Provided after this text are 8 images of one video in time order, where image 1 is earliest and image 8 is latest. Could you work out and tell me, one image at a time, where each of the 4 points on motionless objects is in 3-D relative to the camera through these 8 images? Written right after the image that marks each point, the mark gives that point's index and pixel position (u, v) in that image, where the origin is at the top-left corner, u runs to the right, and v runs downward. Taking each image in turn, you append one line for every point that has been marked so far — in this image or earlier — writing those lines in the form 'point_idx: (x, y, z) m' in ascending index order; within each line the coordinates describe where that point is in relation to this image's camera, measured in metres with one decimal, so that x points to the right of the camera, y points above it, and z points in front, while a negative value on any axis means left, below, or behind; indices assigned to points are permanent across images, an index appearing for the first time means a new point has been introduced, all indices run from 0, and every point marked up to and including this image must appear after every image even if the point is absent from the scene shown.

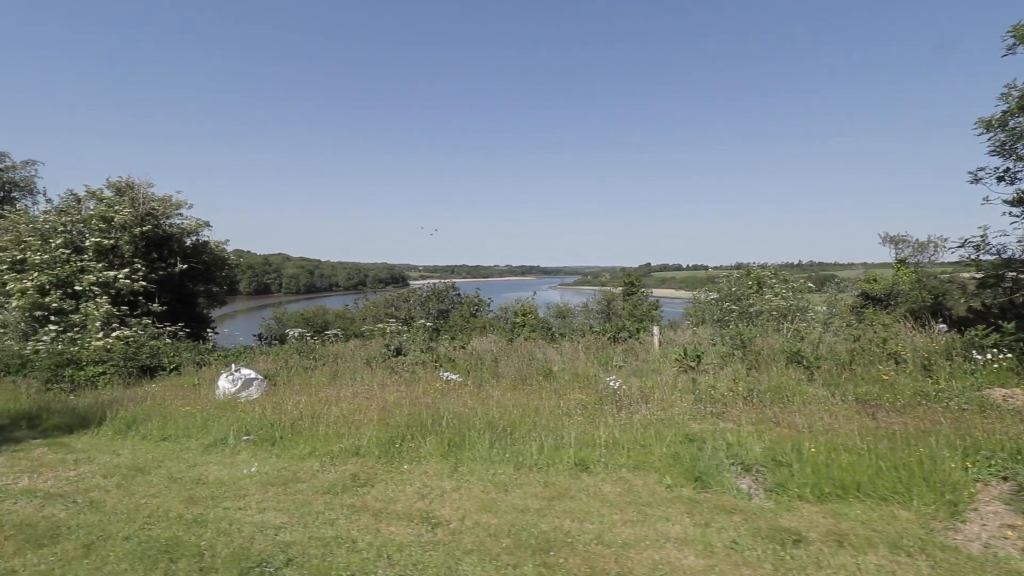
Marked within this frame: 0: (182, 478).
0: (-3.1, -1.8, +4.8) m
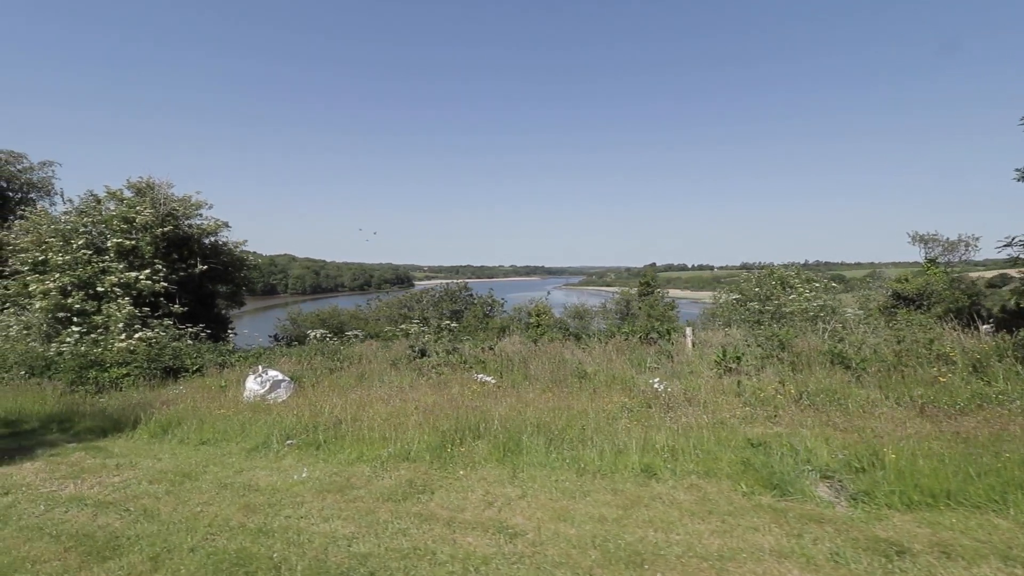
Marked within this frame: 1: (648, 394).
0: (-2.6, -1.8, +4.7) m
1: (+1.9, -1.5, +6.9) m
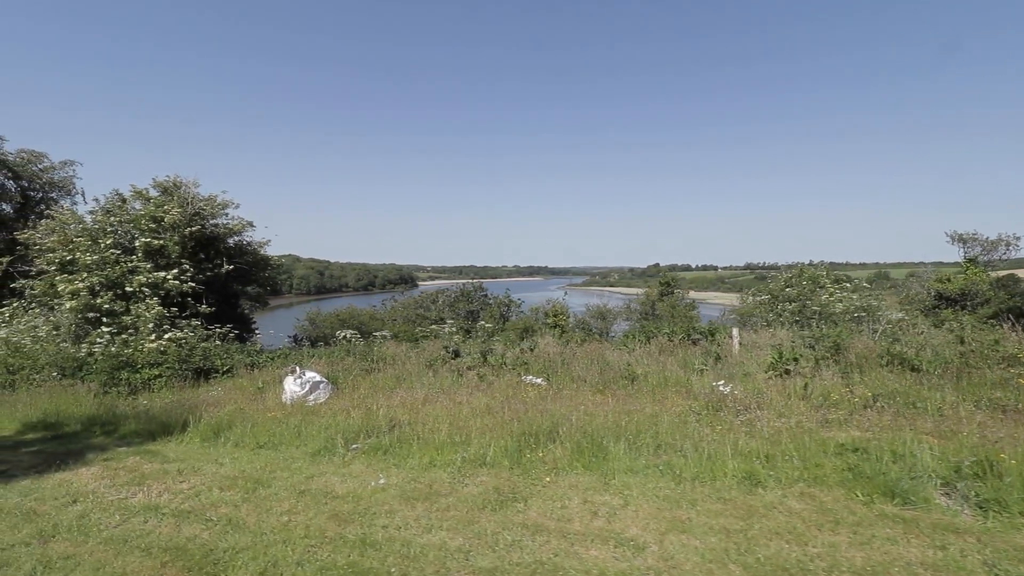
0: (-1.8, -1.8, +4.5) m
1: (+2.6, -1.4, +6.7) m
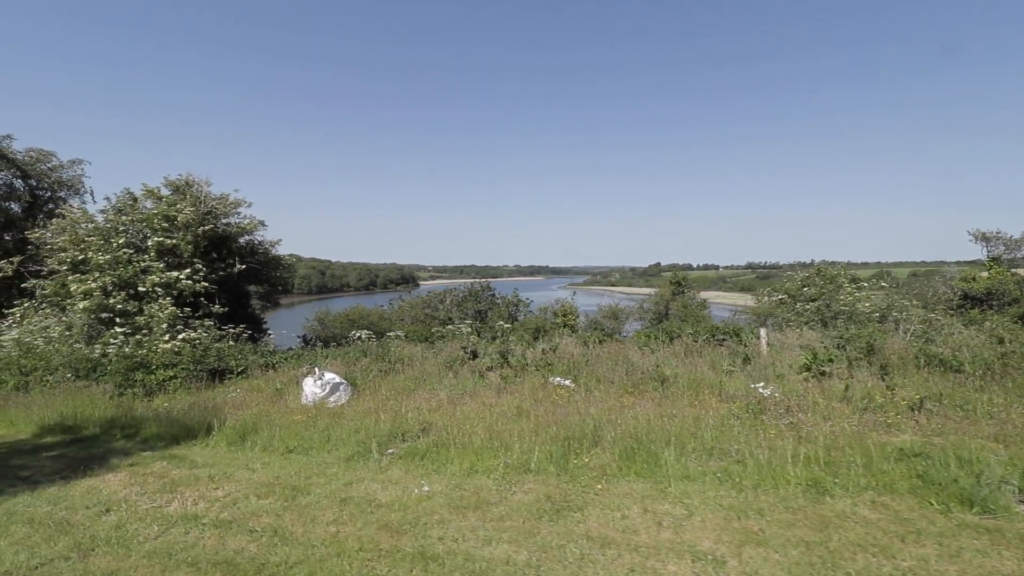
0: (-1.4, -1.8, +4.3) m
1: (+3.1, -1.4, +6.6) m
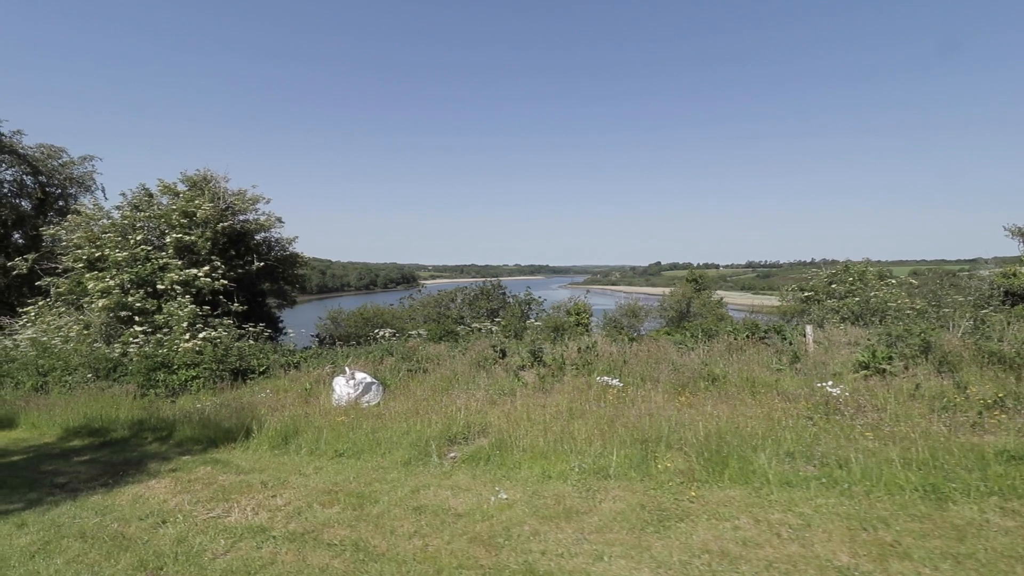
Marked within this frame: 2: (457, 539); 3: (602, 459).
0: (-0.7, -1.7, +4.0) m
1: (+3.7, -1.4, +6.3) m
2: (-0.4, -1.7, +3.4) m
3: (+0.8, -1.6, +4.7) m
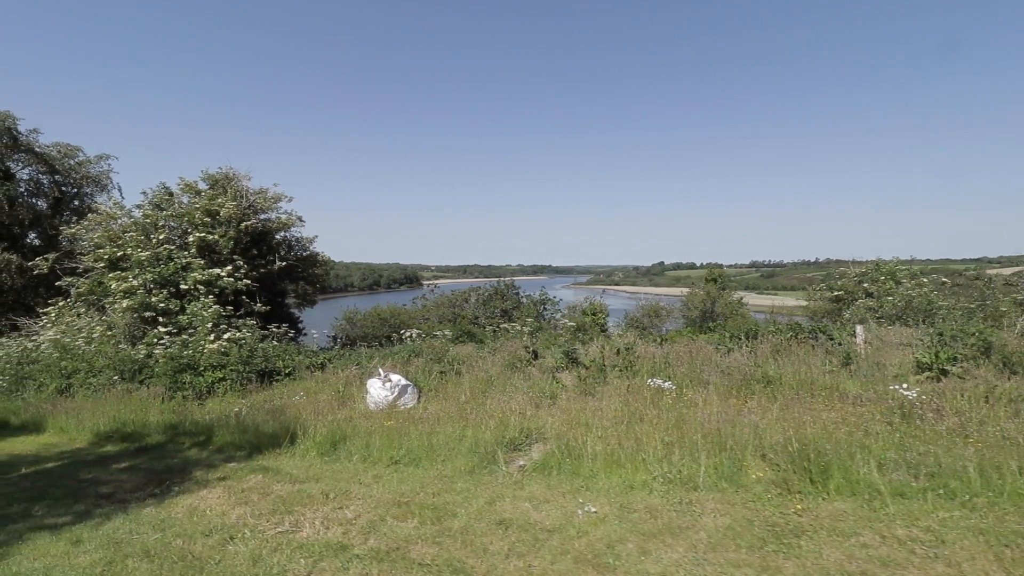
0: (0.0, -1.7, +3.7) m
1: (+4.4, -1.3, +6.0) m
2: (+0.3, -1.7, +3.1) m
3: (+1.5, -1.6, +4.4) m
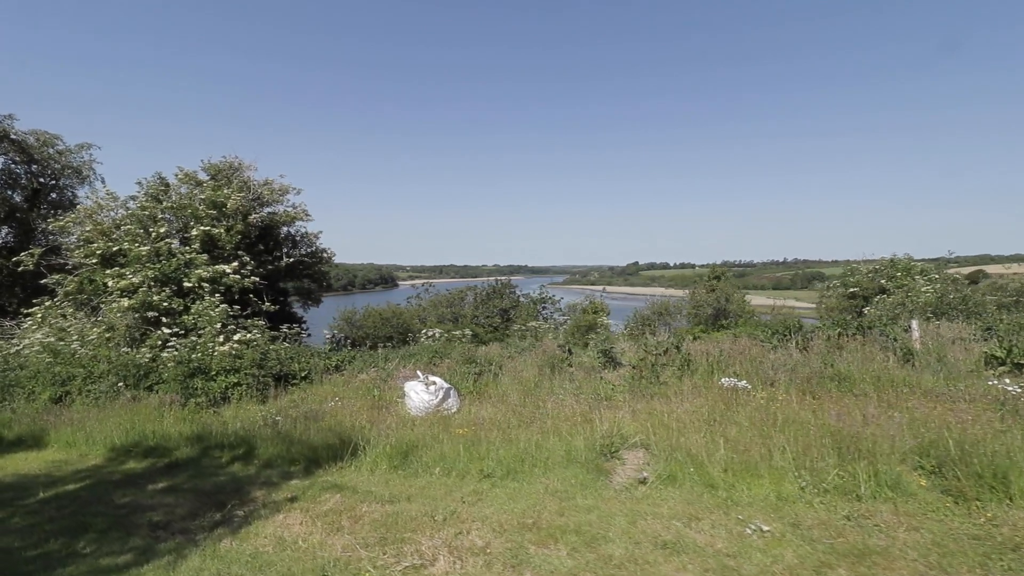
0: (+1.0, -1.6, +3.2) m
1: (+5.3, -1.2, +5.7) m
2: (+1.3, -1.6, +2.6) m
3: (+2.5, -1.5, +3.9) m
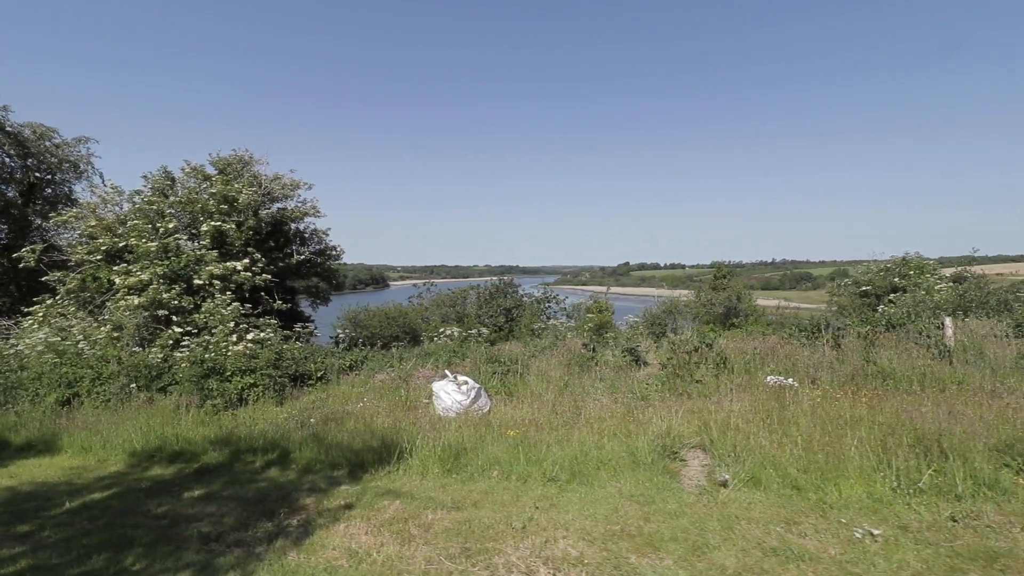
0: (+1.6, -1.5, +2.9) m
1: (+5.8, -1.1, +5.5) m
2: (+1.9, -1.5, +2.4) m
3: (+3.0, -1.4, +3.7) m
